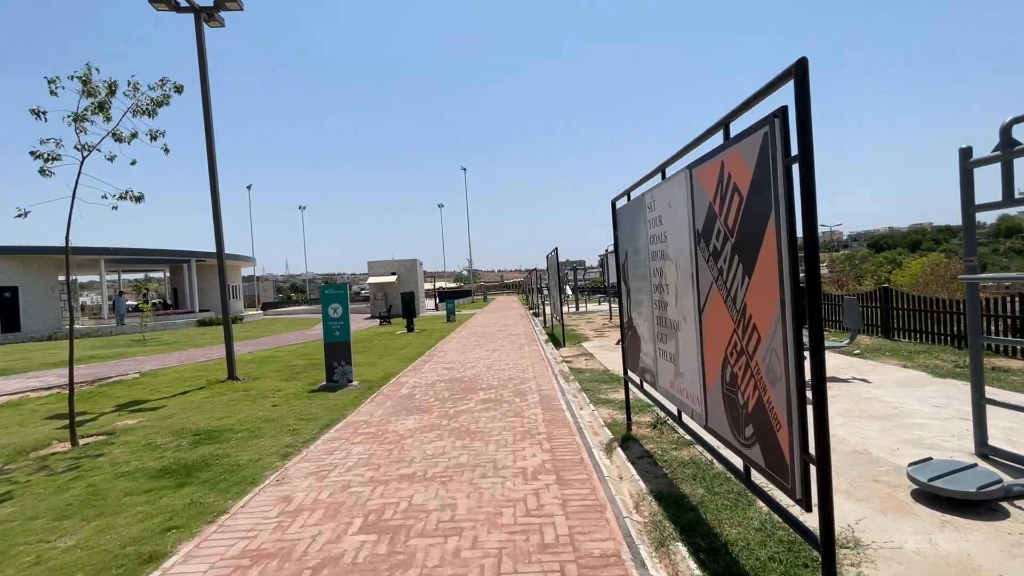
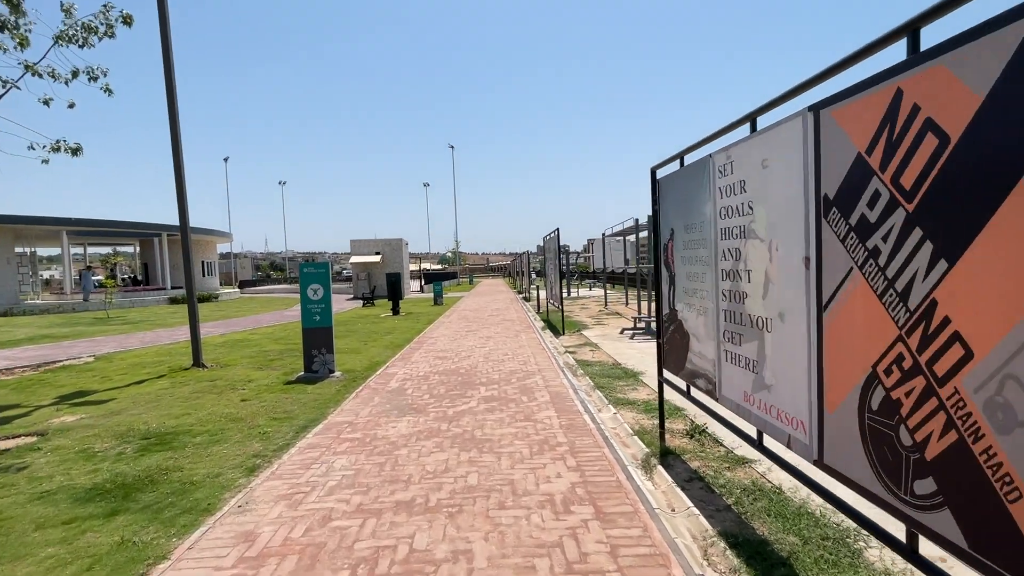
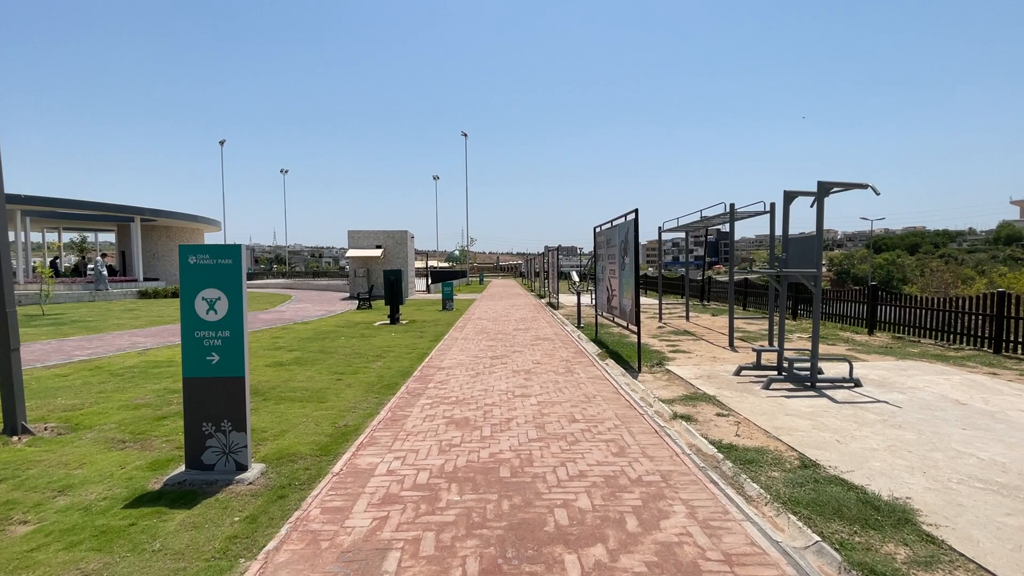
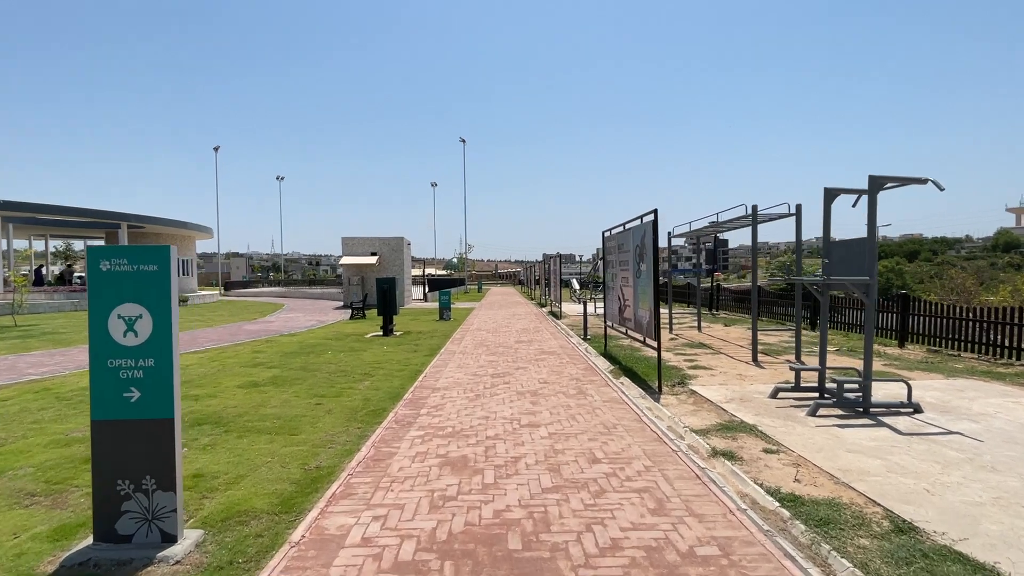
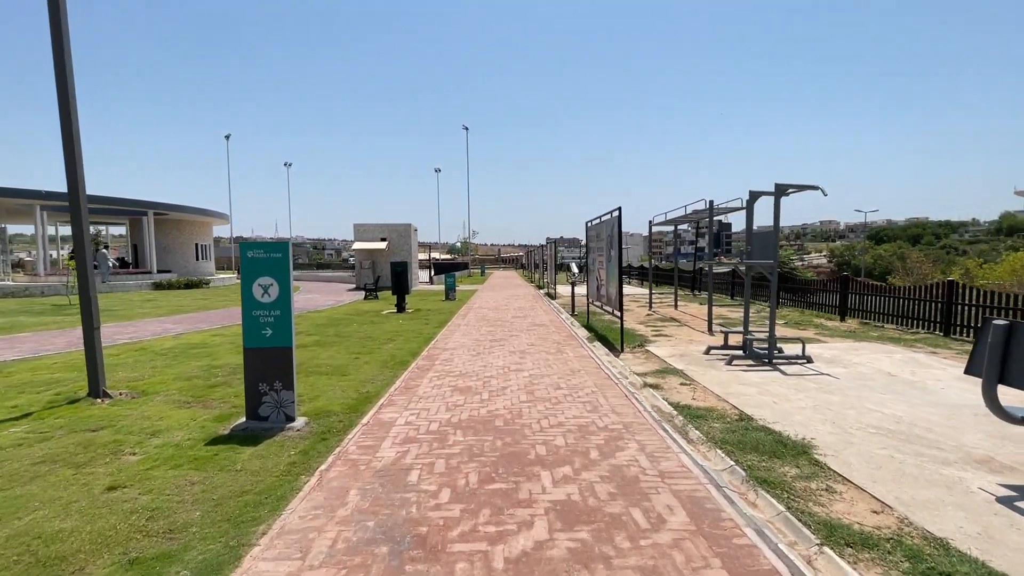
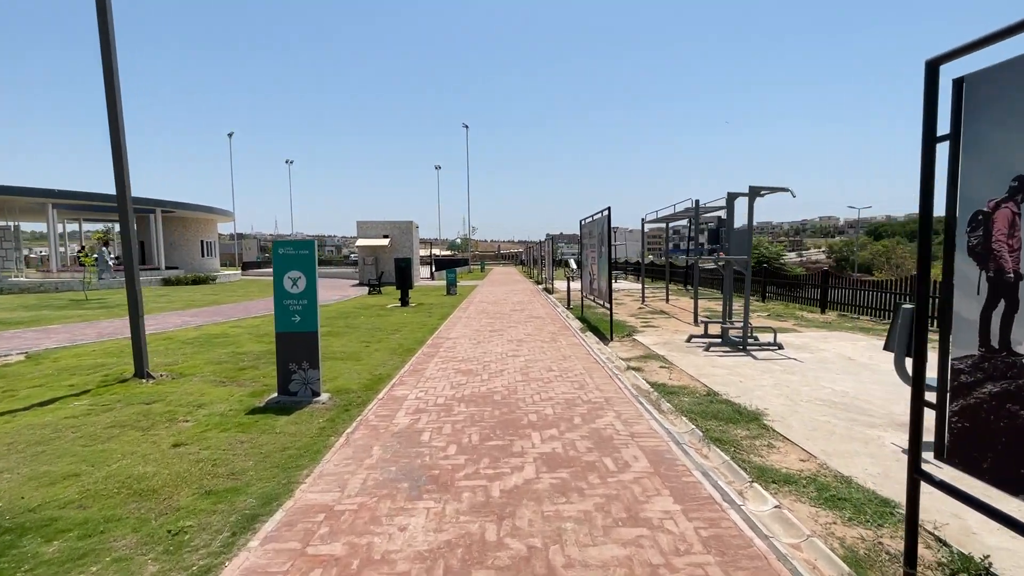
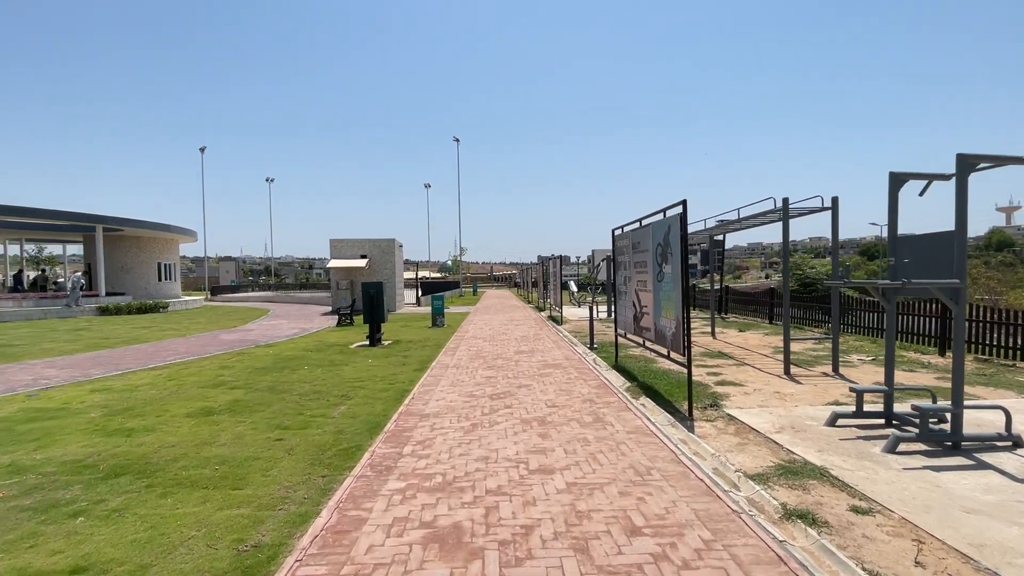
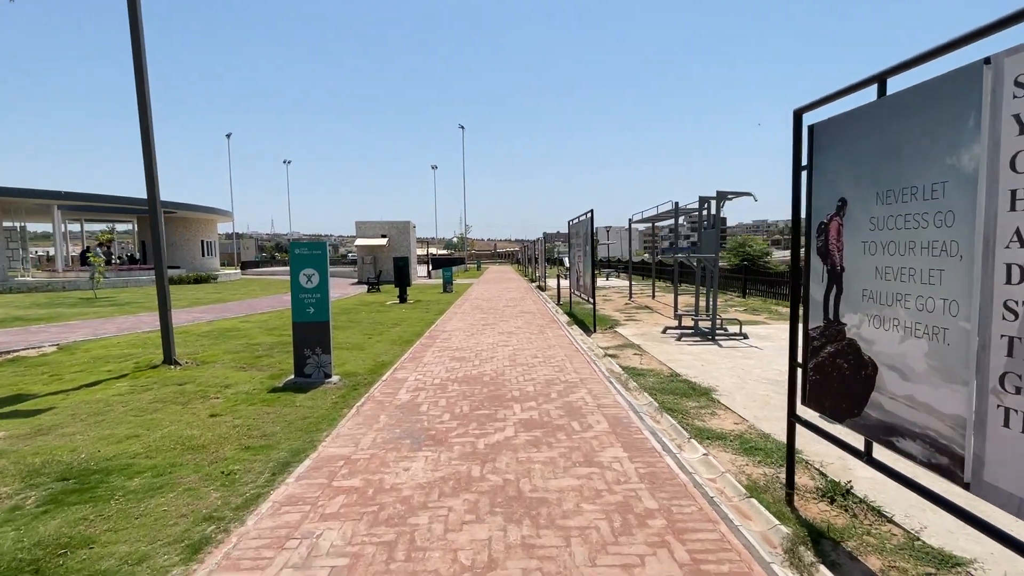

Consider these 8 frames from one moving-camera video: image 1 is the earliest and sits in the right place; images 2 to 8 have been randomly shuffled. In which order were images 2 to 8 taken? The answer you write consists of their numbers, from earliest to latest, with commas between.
2, 8, 6, 5, 3, 4, 7
